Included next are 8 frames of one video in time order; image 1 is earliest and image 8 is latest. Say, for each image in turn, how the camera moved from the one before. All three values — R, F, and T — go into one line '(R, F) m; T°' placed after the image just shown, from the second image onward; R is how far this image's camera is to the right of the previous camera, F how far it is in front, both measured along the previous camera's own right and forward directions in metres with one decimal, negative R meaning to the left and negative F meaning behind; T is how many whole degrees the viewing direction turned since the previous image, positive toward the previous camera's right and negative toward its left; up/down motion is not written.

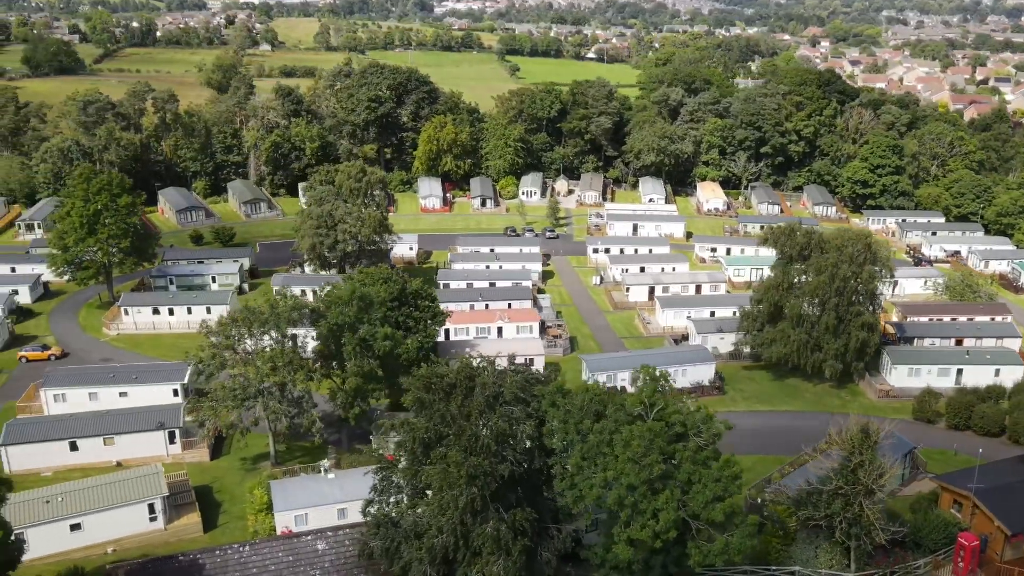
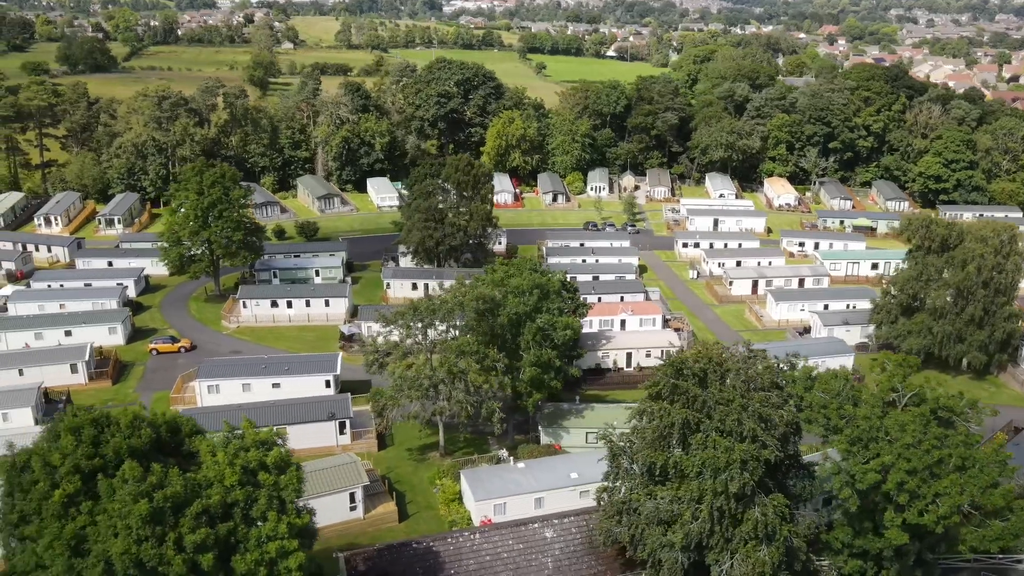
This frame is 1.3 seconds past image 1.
(-6.0, +0.1) m; 0°
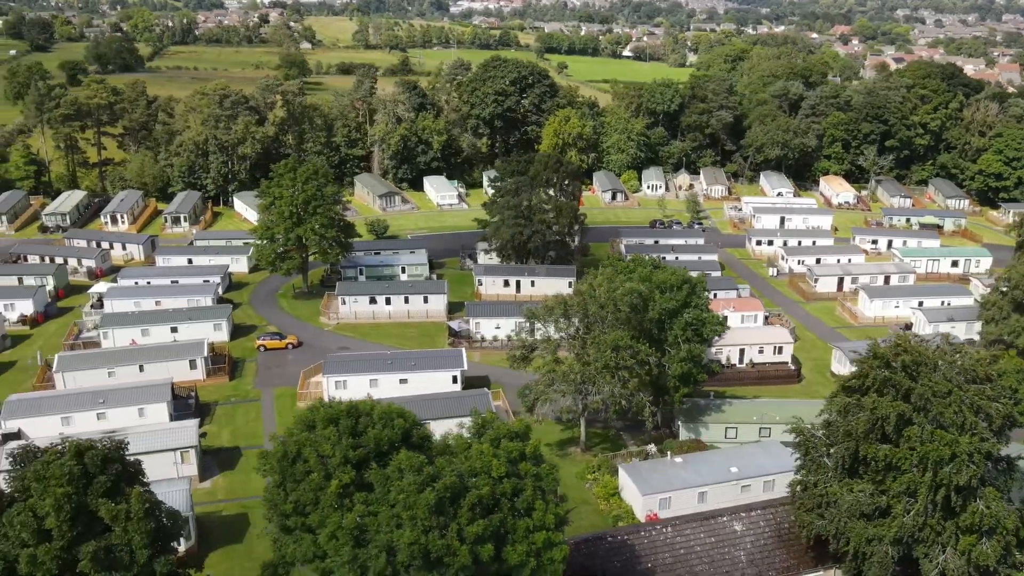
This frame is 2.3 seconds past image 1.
(-5.0, +0.1) m; 0°
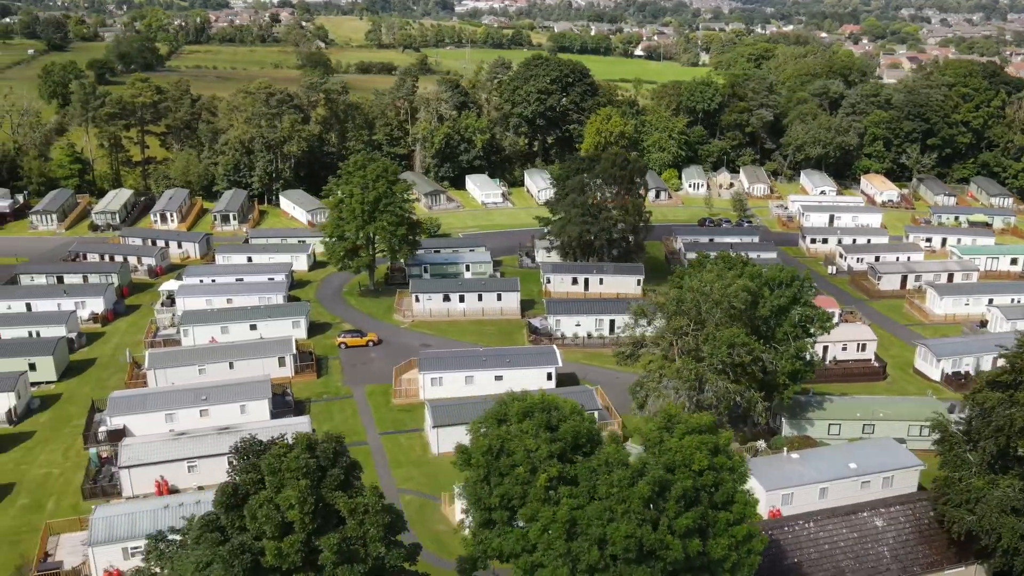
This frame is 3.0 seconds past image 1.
(-3.7, 0.0) m; 0°
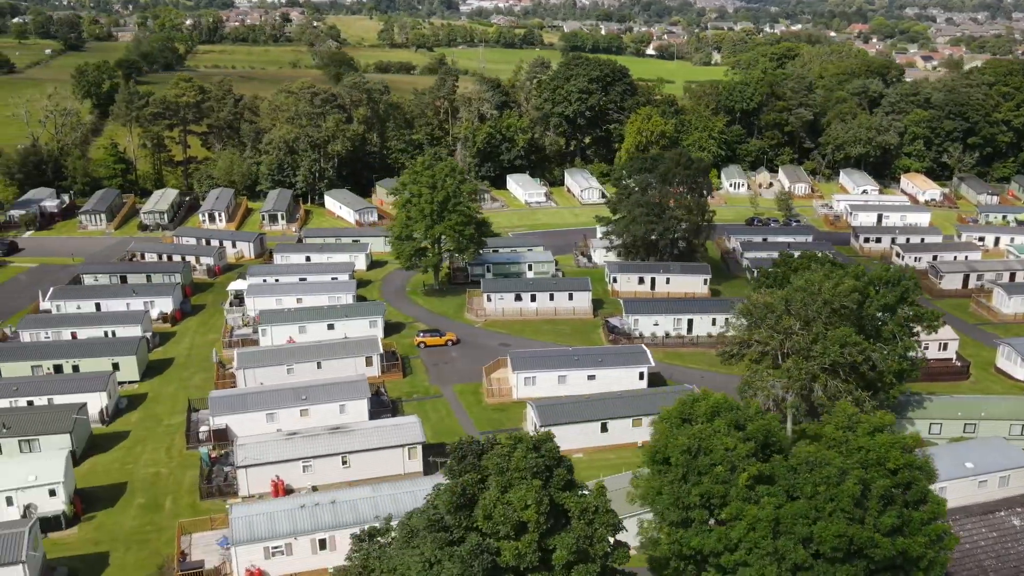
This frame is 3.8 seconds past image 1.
(-3.6, 0.0) m; 0°
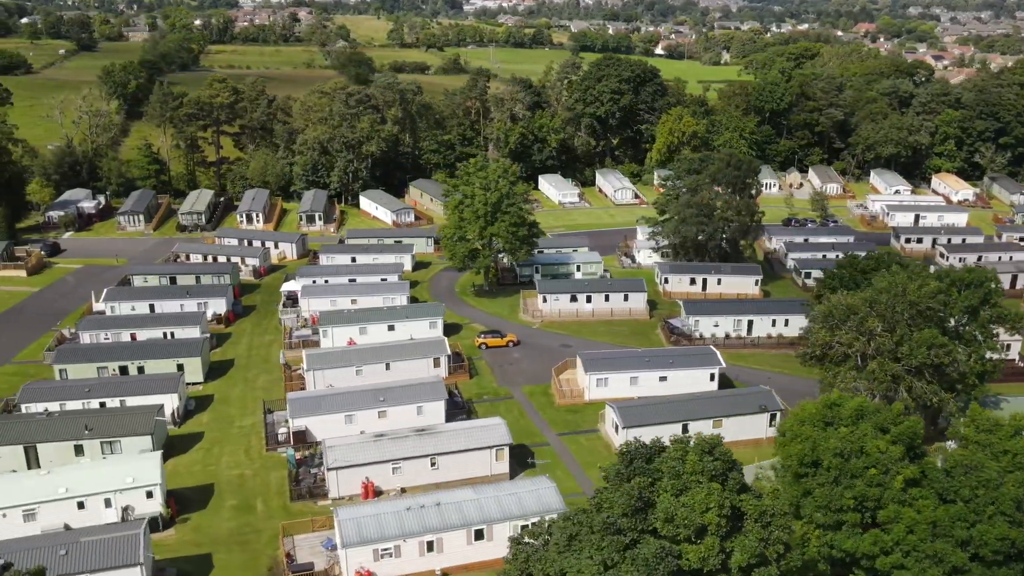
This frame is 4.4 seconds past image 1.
(-2.8, -0.1) m; 0°
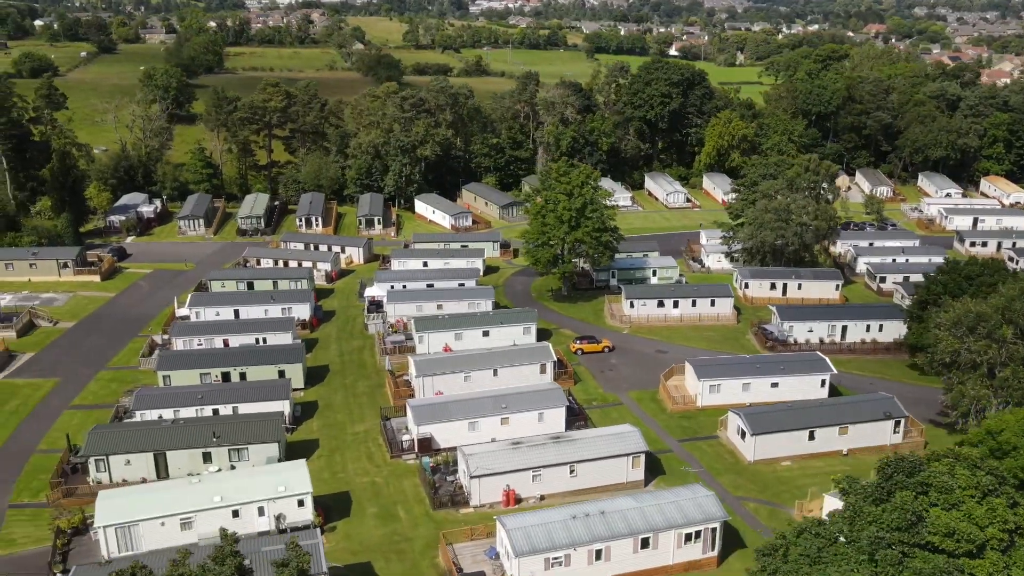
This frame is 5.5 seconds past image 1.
(-4.4, -0.1) m; 0°
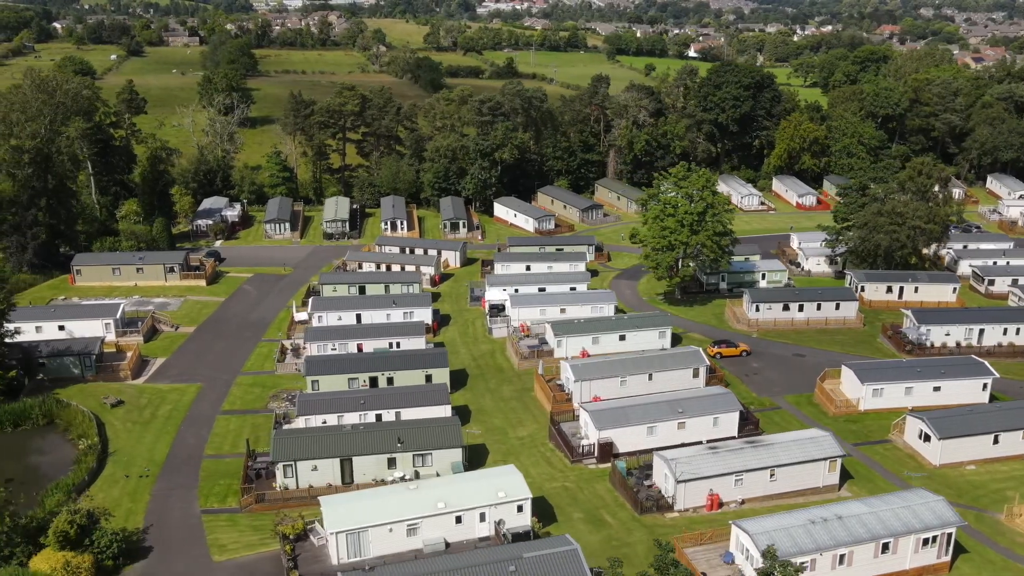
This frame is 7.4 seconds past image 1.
(-6.5, -0.2) m; 0°
